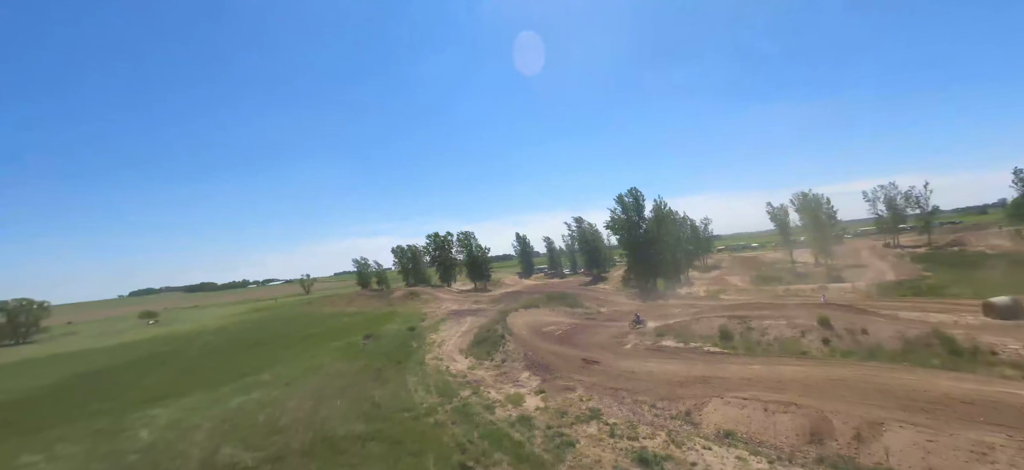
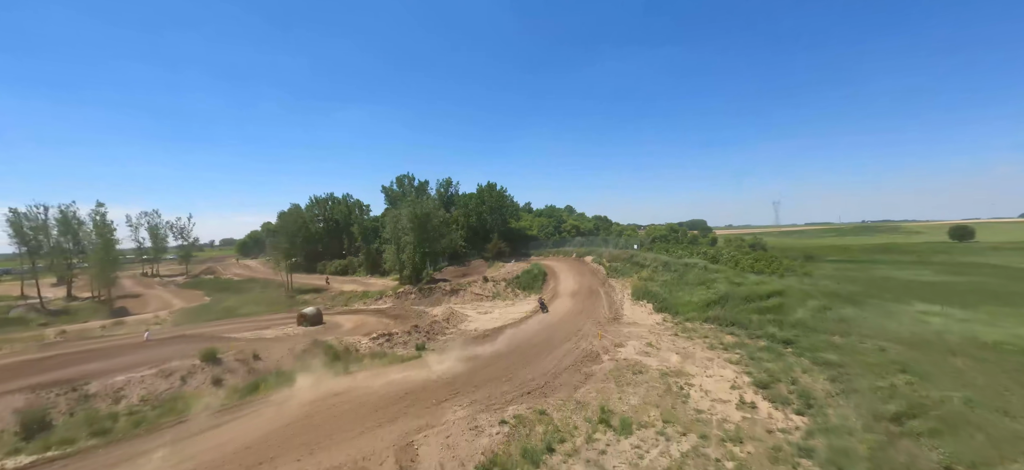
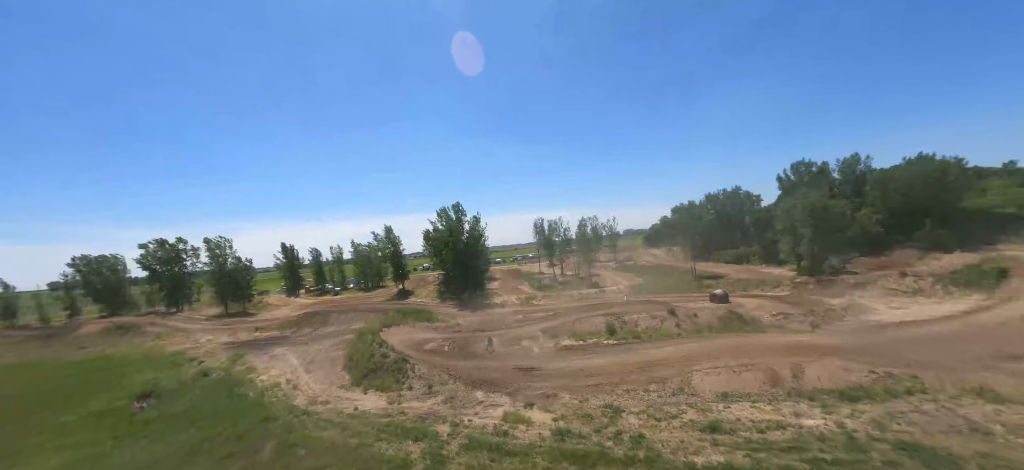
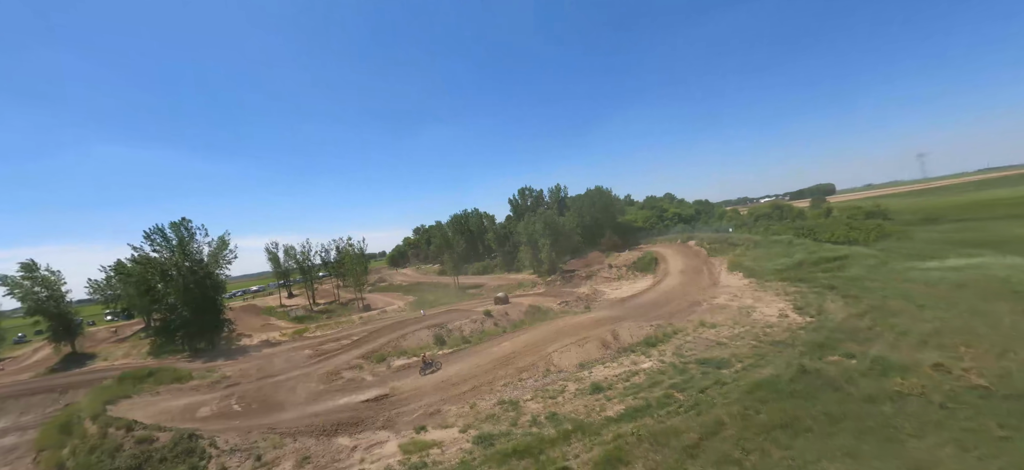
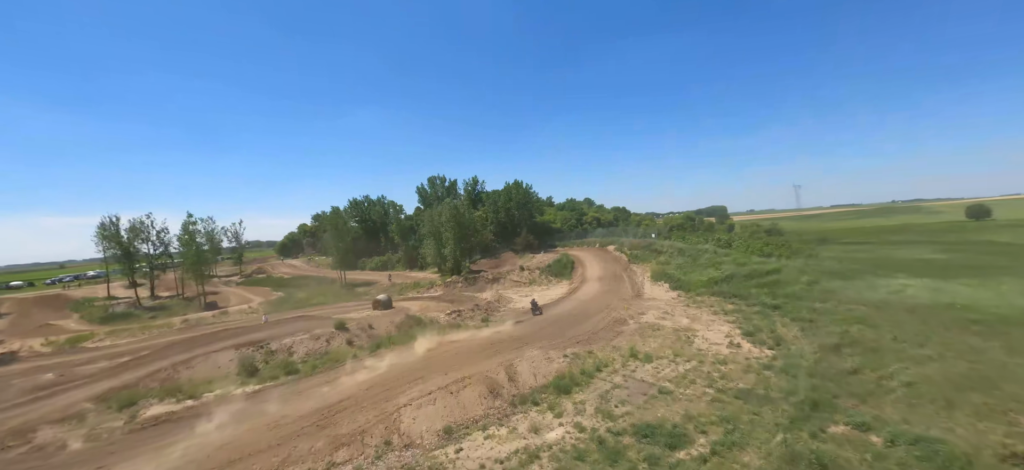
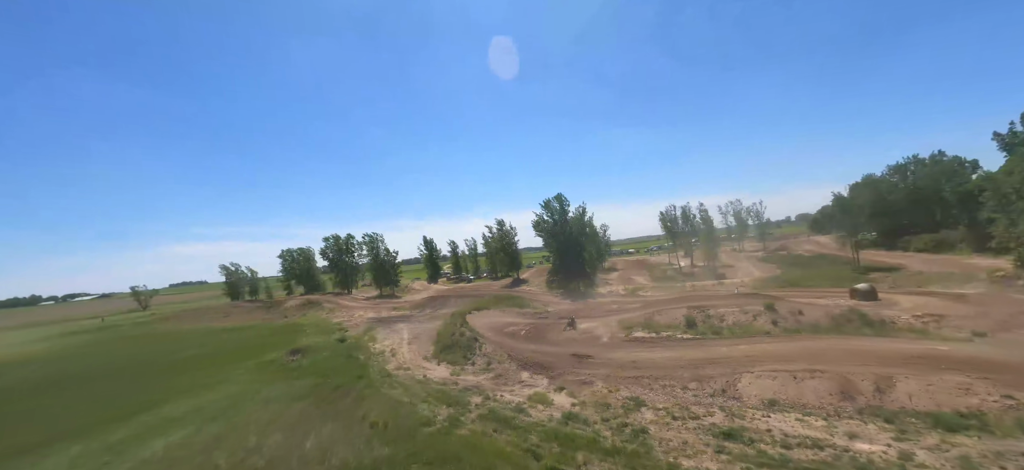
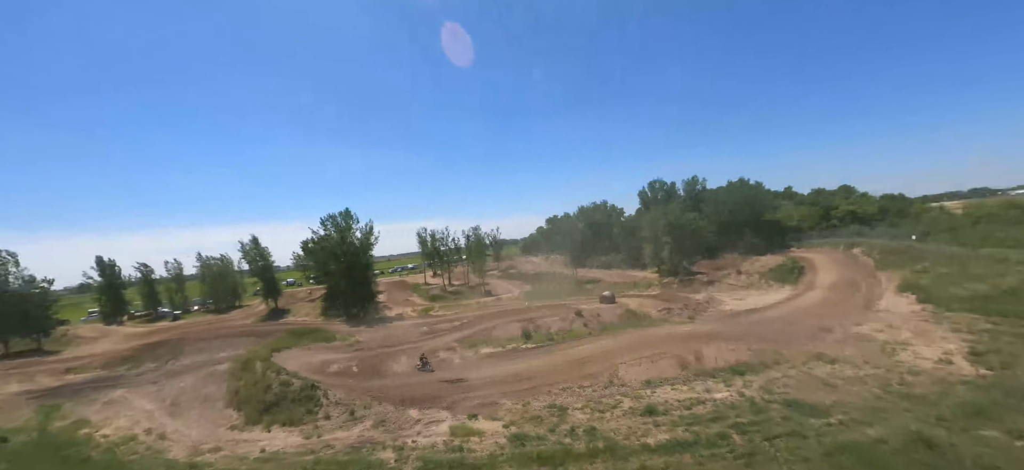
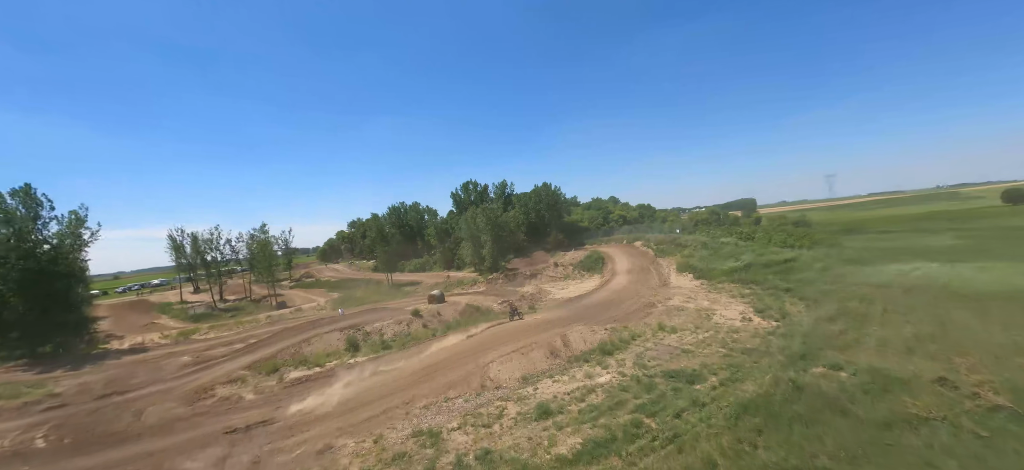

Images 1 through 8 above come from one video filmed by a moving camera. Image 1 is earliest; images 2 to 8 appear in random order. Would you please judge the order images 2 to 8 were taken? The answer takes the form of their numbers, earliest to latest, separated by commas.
6, 3, 7, 4, 8, 5, 2
